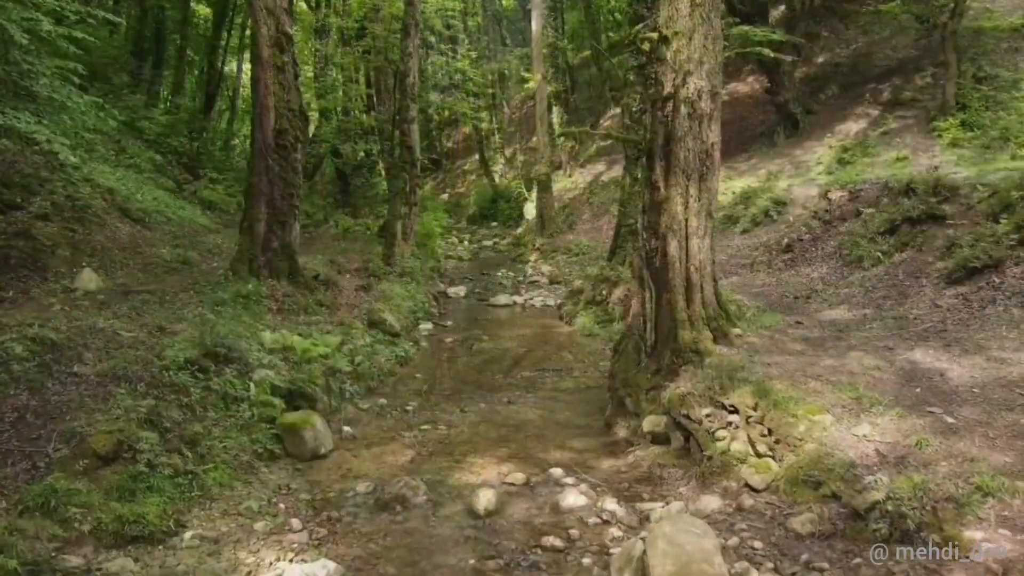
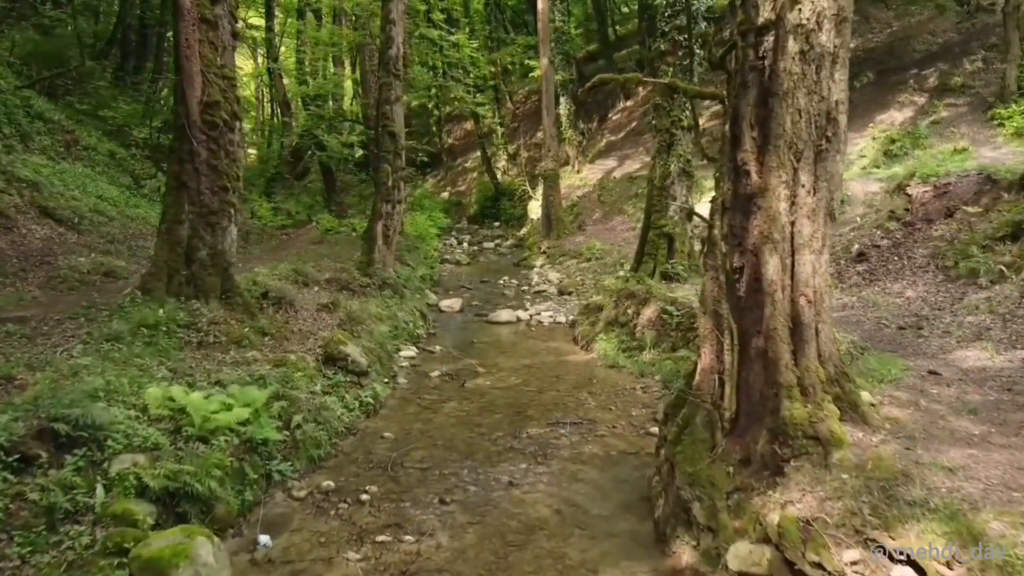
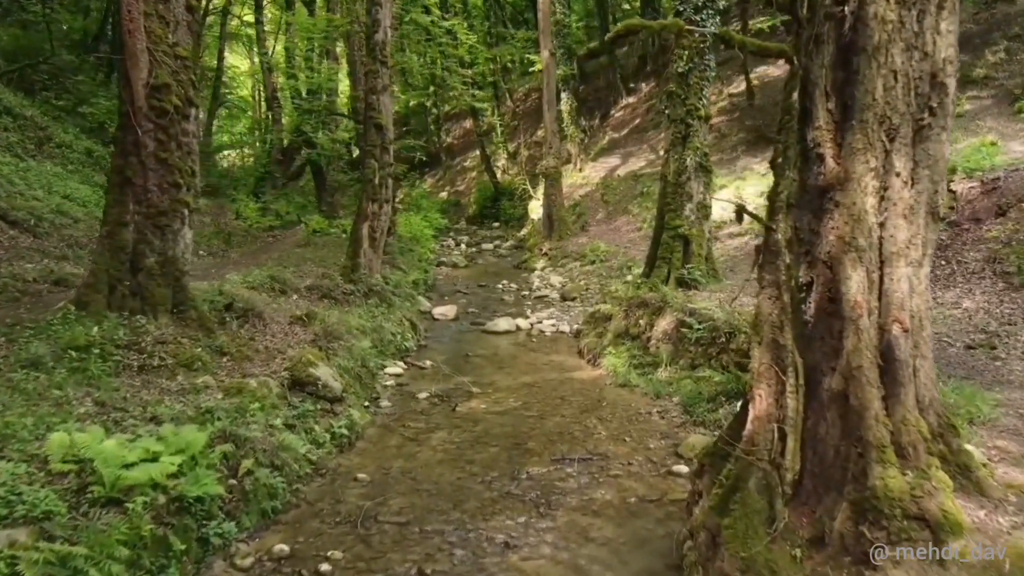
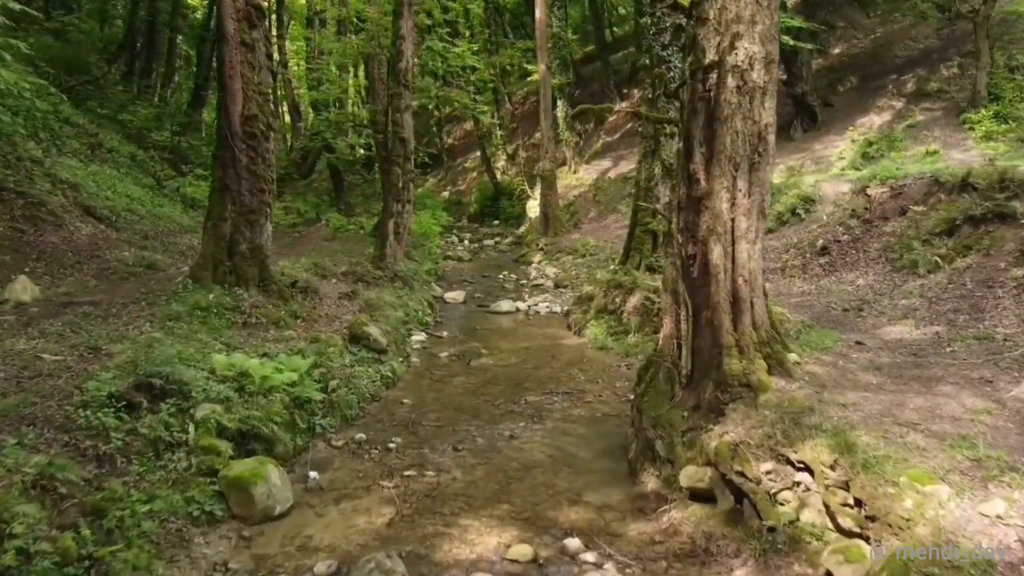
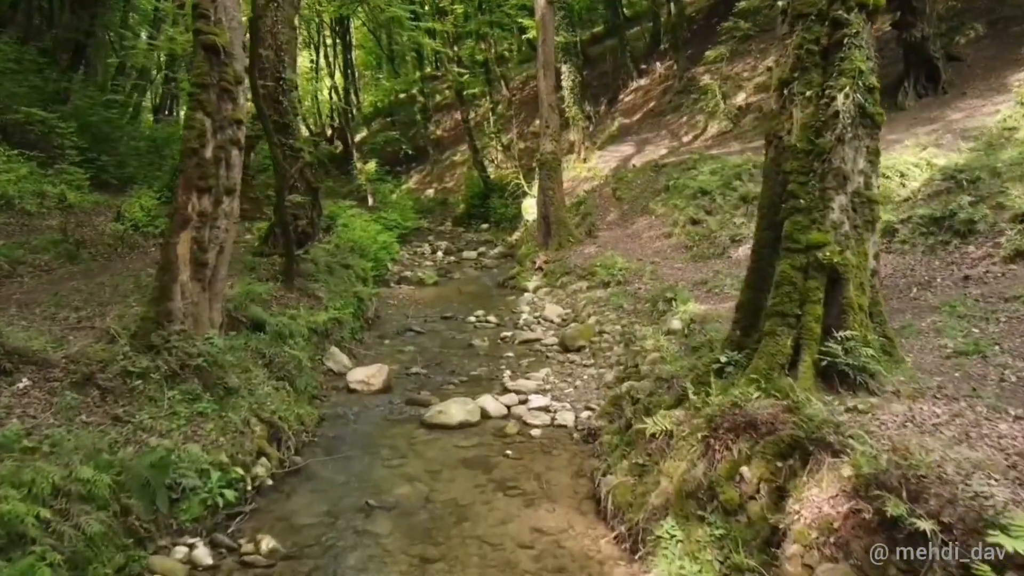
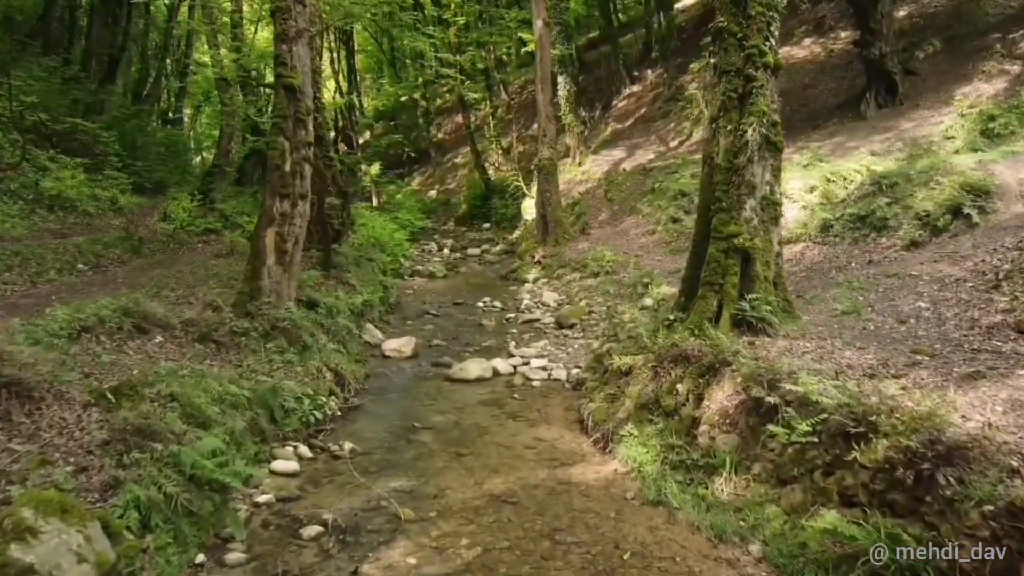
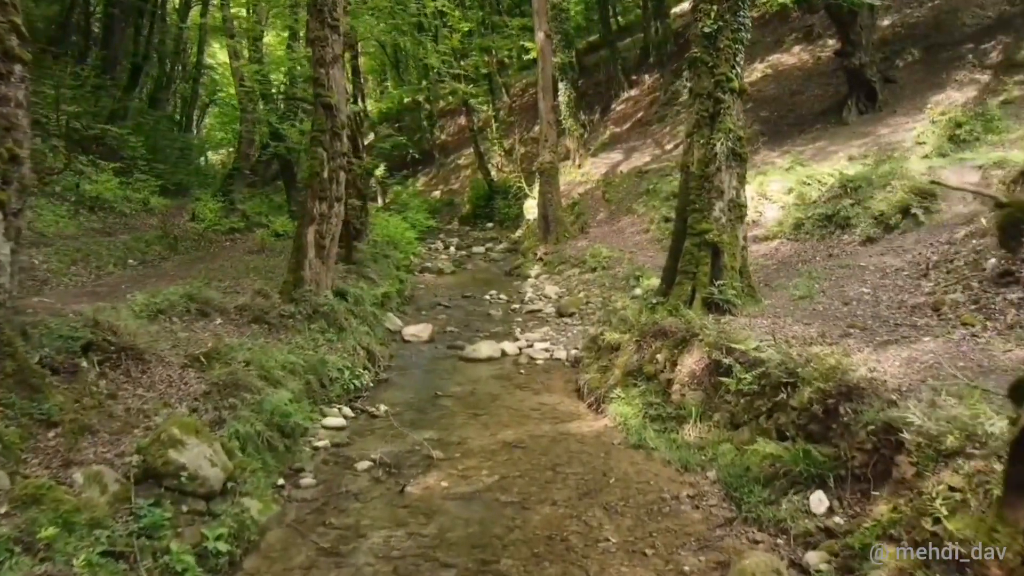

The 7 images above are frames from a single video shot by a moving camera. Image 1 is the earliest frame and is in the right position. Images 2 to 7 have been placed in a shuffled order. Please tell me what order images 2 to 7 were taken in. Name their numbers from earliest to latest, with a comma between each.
4, 2, 3, 7, 6, 5
